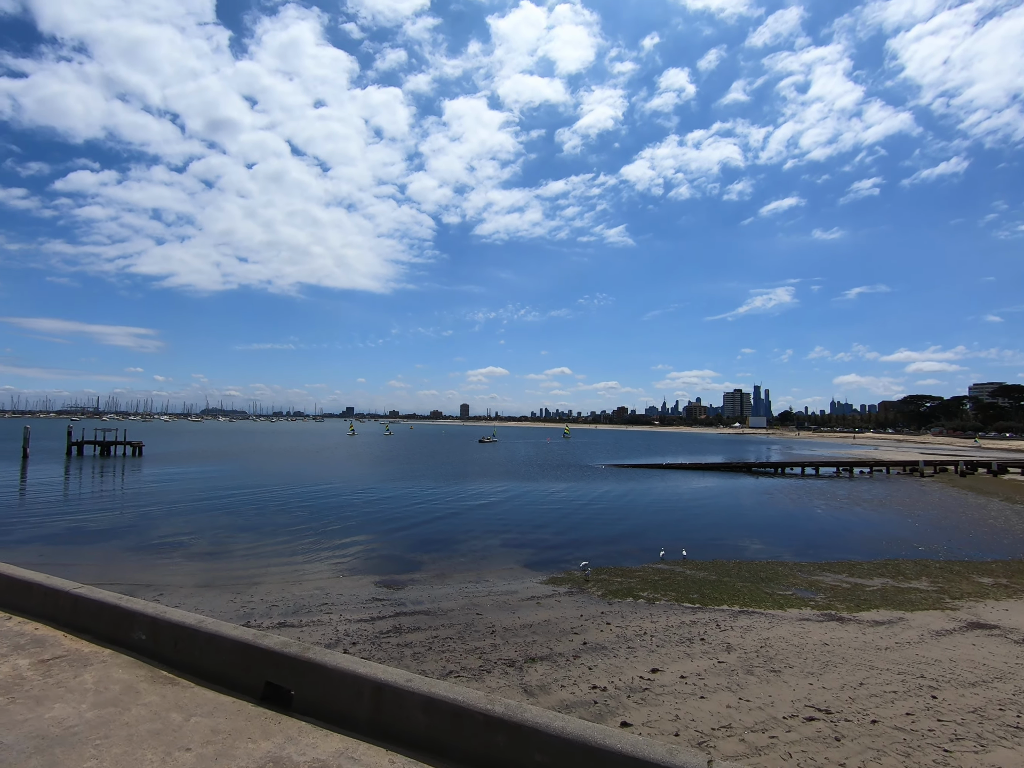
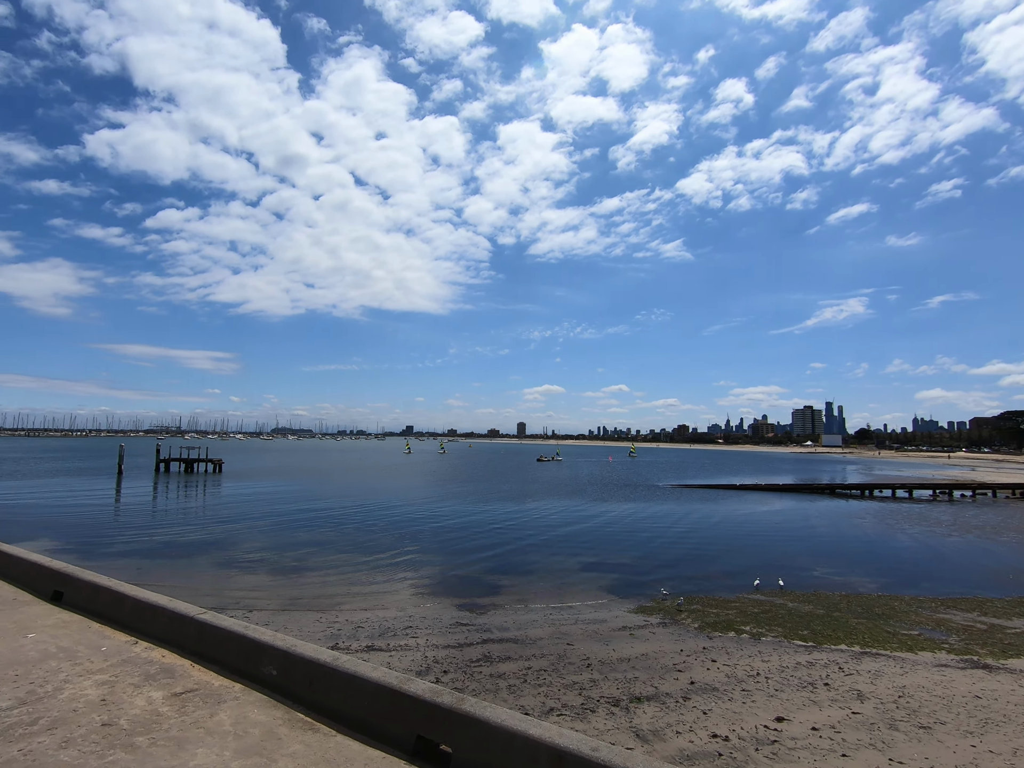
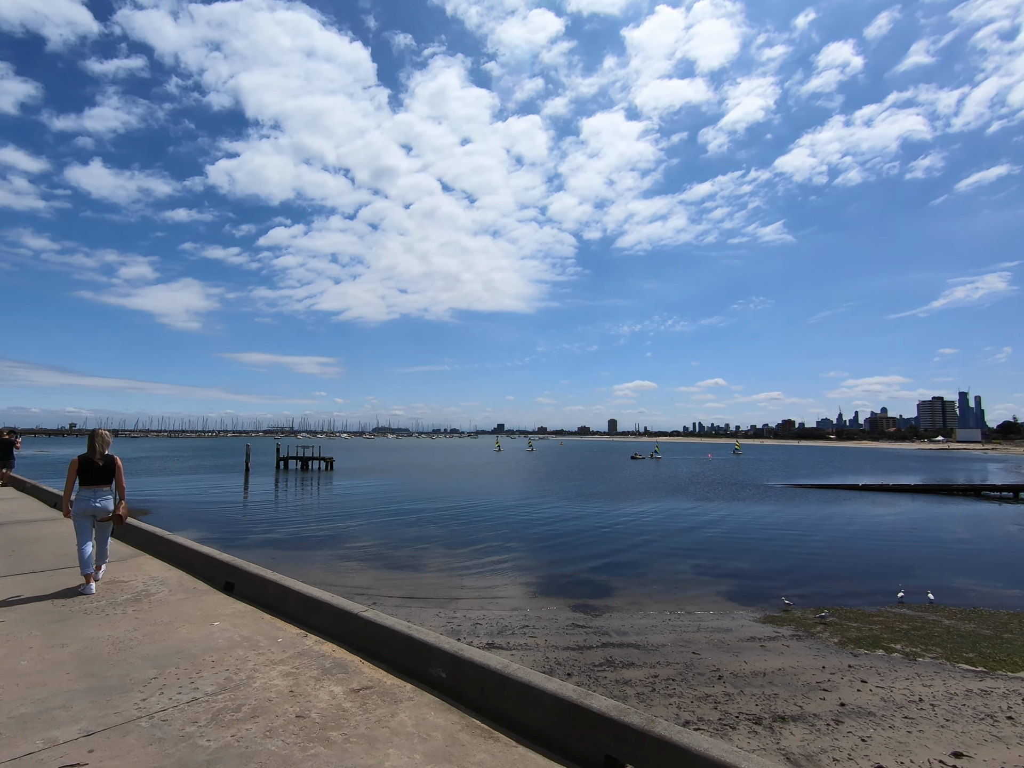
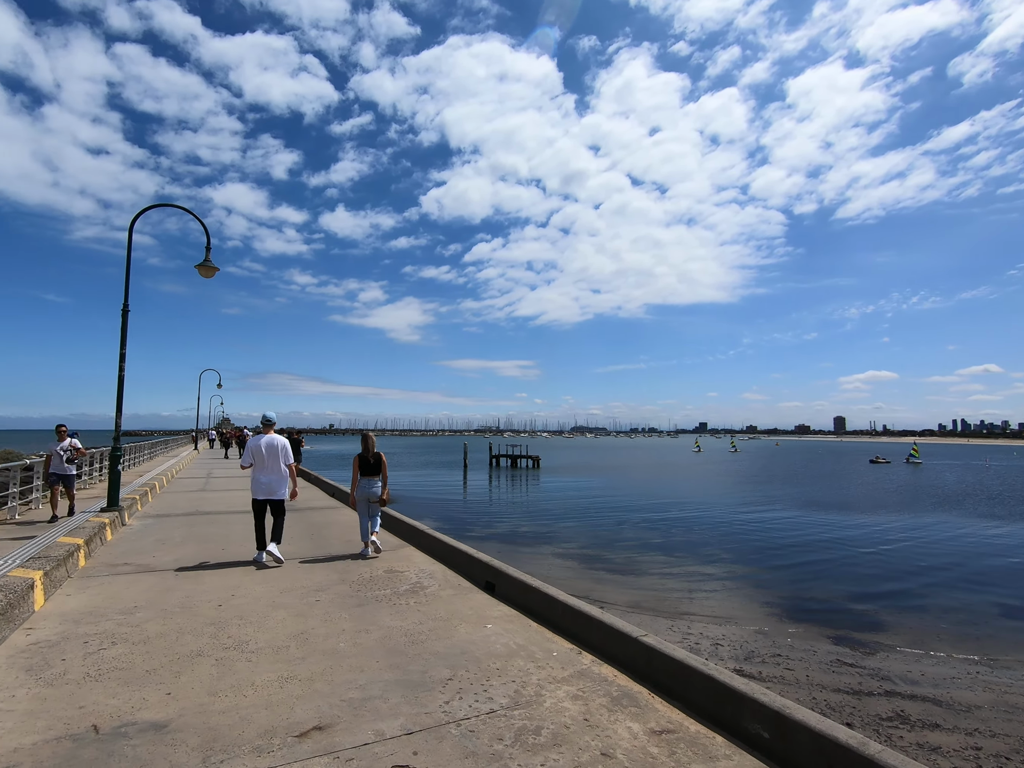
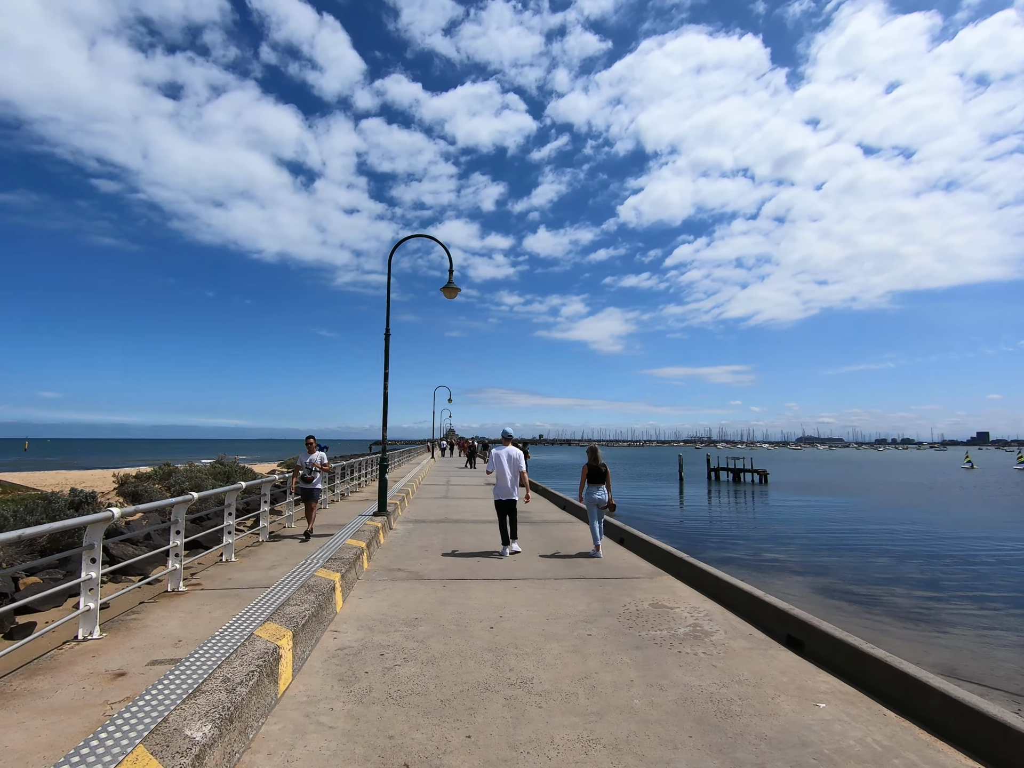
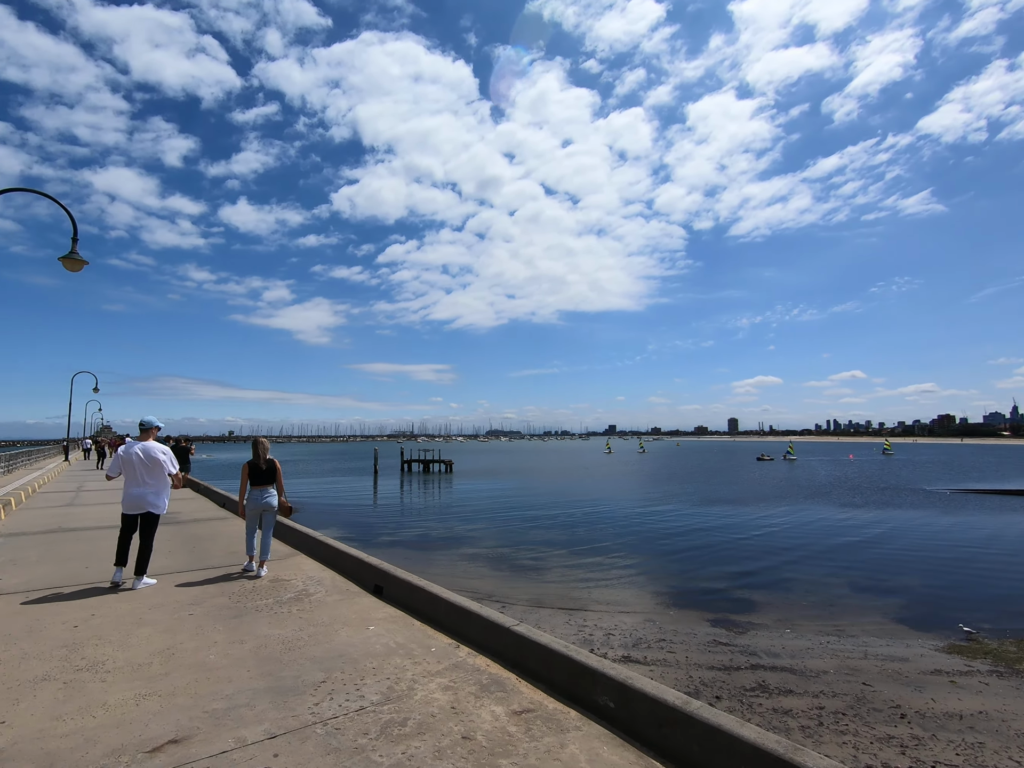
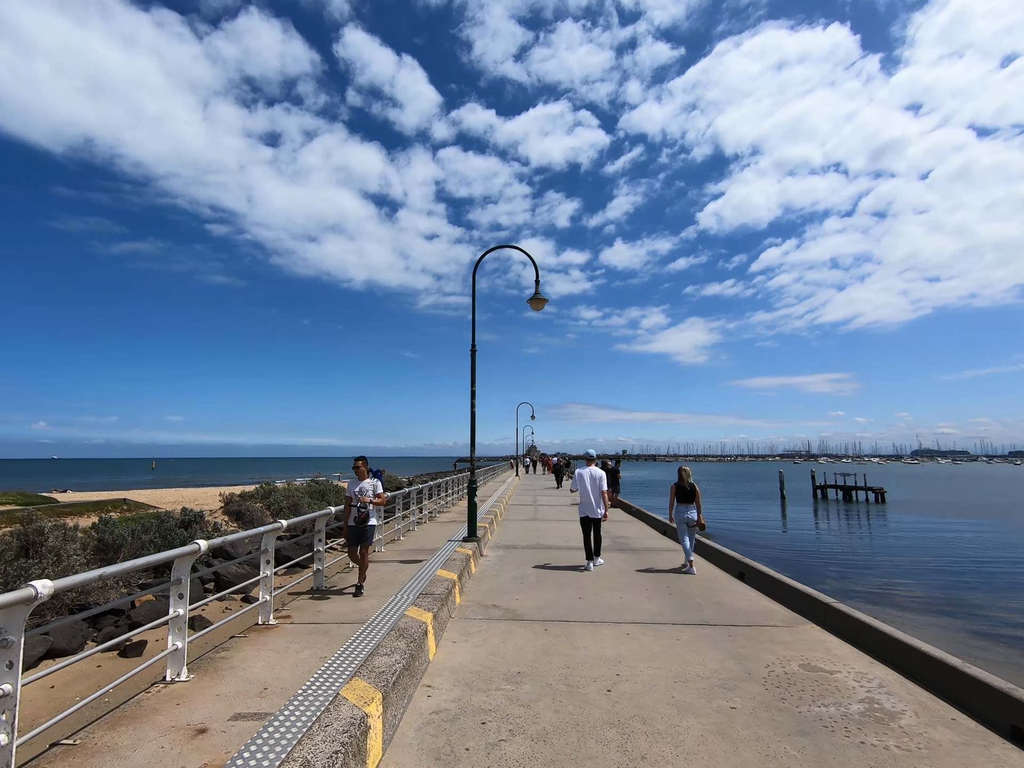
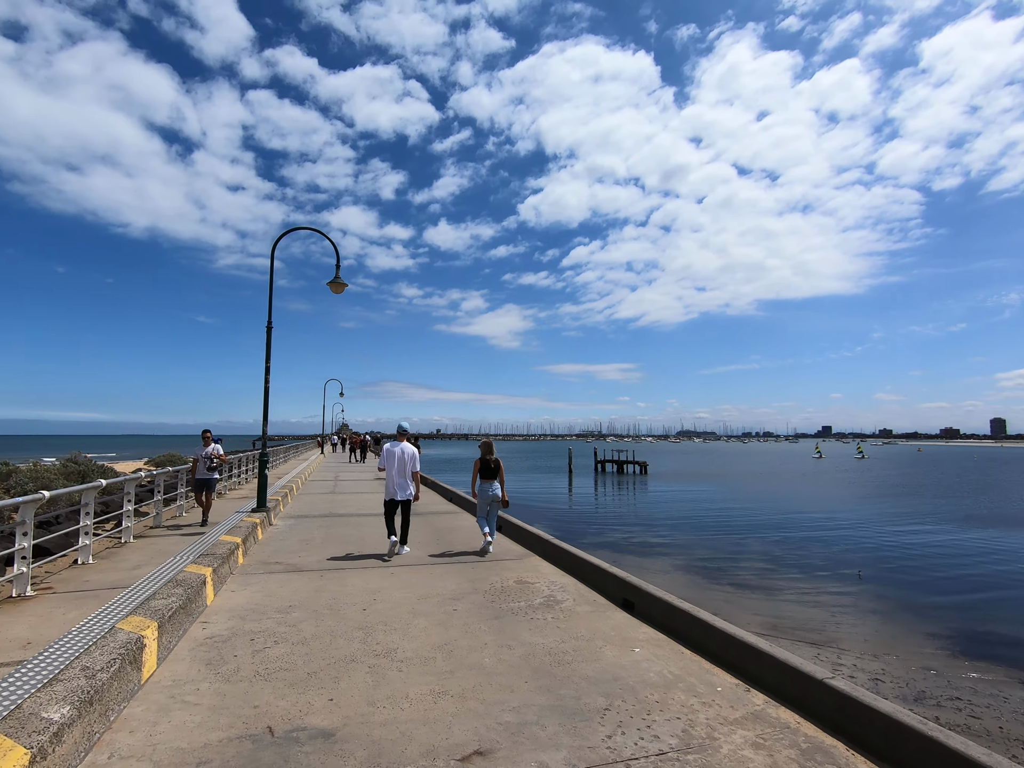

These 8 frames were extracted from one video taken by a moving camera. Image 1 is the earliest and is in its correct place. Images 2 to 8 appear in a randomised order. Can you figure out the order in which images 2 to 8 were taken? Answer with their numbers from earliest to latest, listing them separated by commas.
2, 3, 6, 4, 8, 5, 7
